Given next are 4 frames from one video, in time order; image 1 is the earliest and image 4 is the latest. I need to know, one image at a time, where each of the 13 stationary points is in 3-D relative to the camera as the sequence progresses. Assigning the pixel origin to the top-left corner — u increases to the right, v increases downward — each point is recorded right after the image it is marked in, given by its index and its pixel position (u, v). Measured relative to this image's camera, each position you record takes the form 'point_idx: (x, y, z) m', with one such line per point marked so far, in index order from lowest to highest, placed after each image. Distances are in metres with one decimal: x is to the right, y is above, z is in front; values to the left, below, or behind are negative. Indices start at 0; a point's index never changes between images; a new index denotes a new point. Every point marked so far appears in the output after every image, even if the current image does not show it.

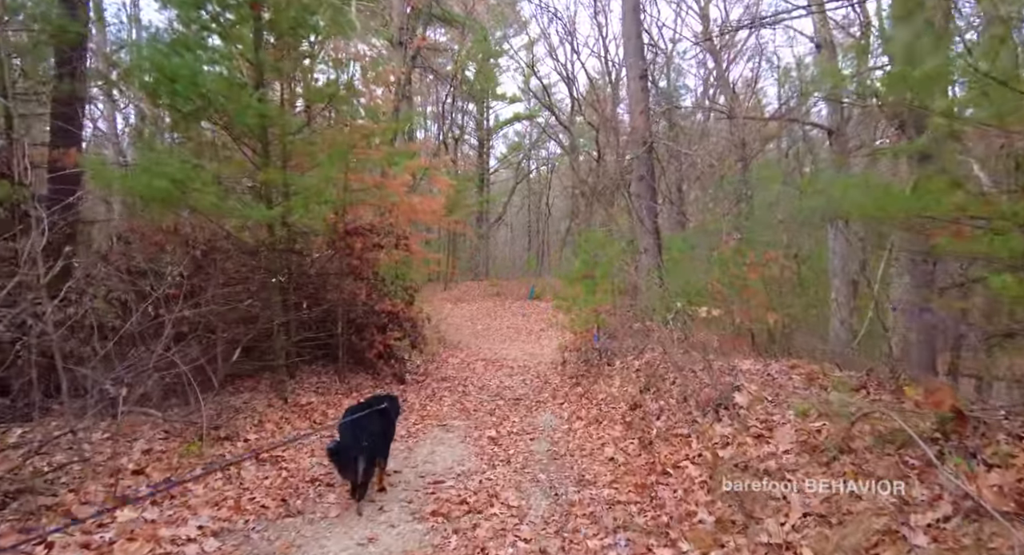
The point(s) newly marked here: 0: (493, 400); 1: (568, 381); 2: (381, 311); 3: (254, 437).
0: (-0.4, -2.4, +11.3) m
1: (+1.2, -2.2, +12.5) m
2: (-2.8, -0.7, +12.2) m
3: (-3.3, -2.0, +7.2) m
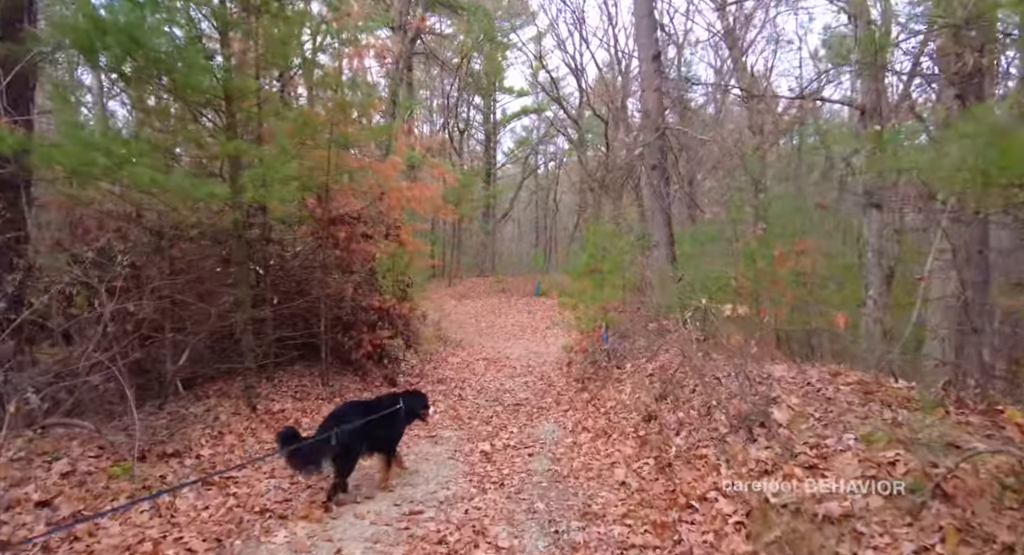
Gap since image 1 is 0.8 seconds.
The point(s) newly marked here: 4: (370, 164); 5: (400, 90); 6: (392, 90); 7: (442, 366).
0: (-0.4, -2.3, +10.3) m
1: (+1.2, -2.1, +11.5) m
2: (-2.8, -0.6, +11.2) m
3: (-3.3, -1.9, +6.3) m
4: (-2.4, +1.9, +9.8) m
5: (-3.5, +5.9, +18.3) m
6: (-3.7, +5.8, +18.0) m
7: (-1.8, -2.3, +14.6) m
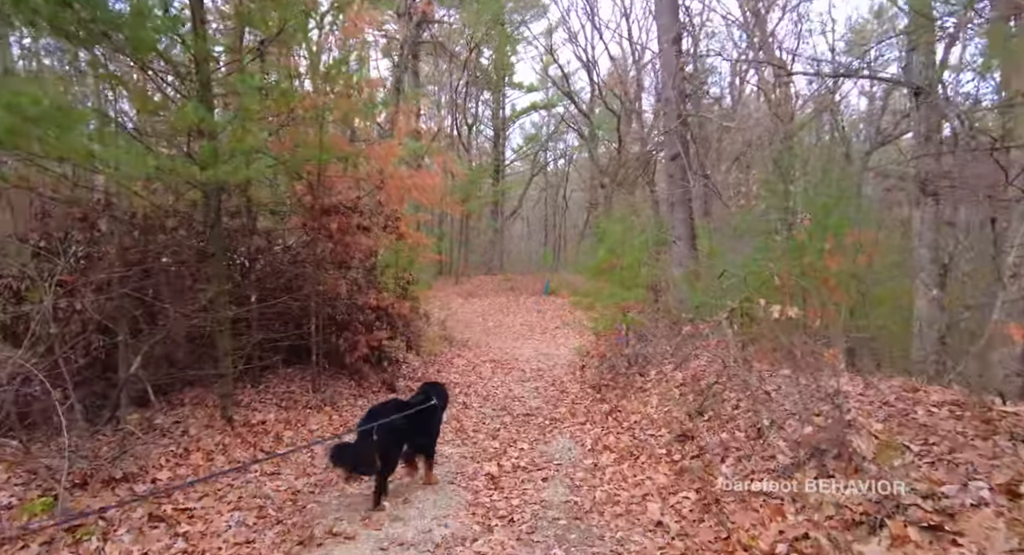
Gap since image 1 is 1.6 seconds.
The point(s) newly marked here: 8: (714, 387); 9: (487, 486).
0: (-0.2, -2.2, +9.3) m
1: (+1.4, -2.1, +10.4) m
2: (-2.6, -0.5, +10.2) m
3: (-3.2, -1.9, +5.3) m
4: (-2.2, +2.0, +8.9) m
5: (-3.2, +6.0, +17.3) m
6: (-3.4, +5.9, +17.0) m
7: (-1.6, -2.2, +13.7) m
8: (+2.4, -1.3, +6.9) m
9: (-0.3, -2.1, +5.9) m
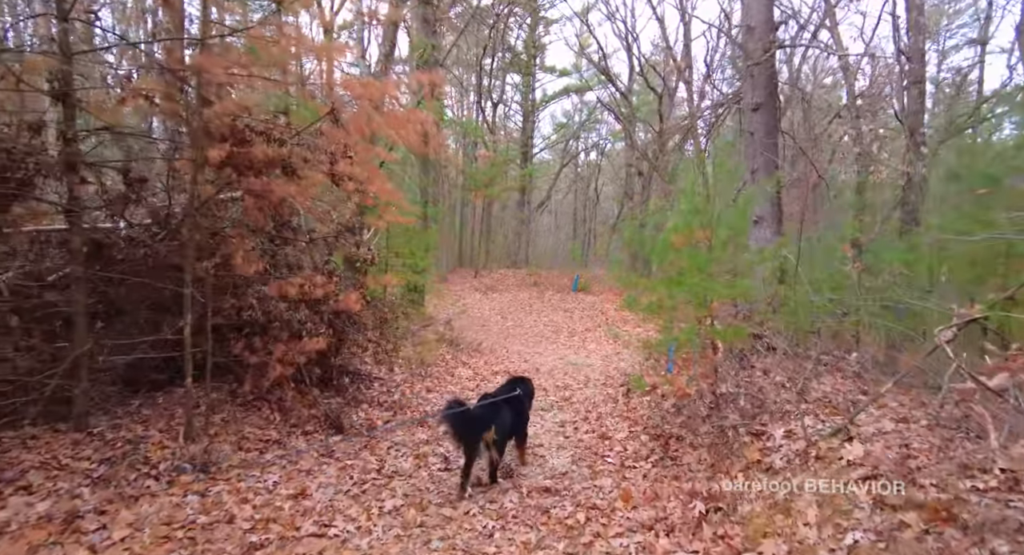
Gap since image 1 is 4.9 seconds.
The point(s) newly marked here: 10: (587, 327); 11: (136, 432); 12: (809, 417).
0: (-0.2, -2.0, +5.4) m
1: (+1.5, -1.9, +6.5) m
2: (-2.4, -0.2, +6.5) m
3: (-3.3, -1.6, +1.6) m
4: (-2.1, +2.3, +5.1) m
5: (-2.6, +6.3, +13.5) m
6: (-2.8, +6.2, +13.2) m
7: (-1.3, -1.9, +9.8) m
8: (+2.4, -1.2, +2.9) m
9: (-0.3, -1.9, +2.0) m
10: (+2.2, -1.4, +16.7) m
11: (-3.5, -1.4, +5.3) m
12: (+2.6, -1.2, +5.1) m
